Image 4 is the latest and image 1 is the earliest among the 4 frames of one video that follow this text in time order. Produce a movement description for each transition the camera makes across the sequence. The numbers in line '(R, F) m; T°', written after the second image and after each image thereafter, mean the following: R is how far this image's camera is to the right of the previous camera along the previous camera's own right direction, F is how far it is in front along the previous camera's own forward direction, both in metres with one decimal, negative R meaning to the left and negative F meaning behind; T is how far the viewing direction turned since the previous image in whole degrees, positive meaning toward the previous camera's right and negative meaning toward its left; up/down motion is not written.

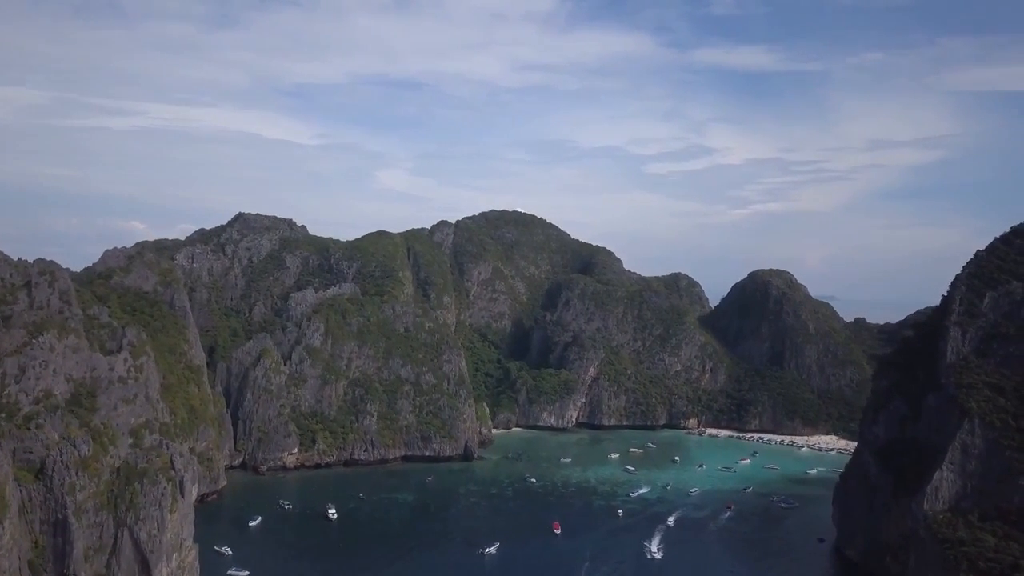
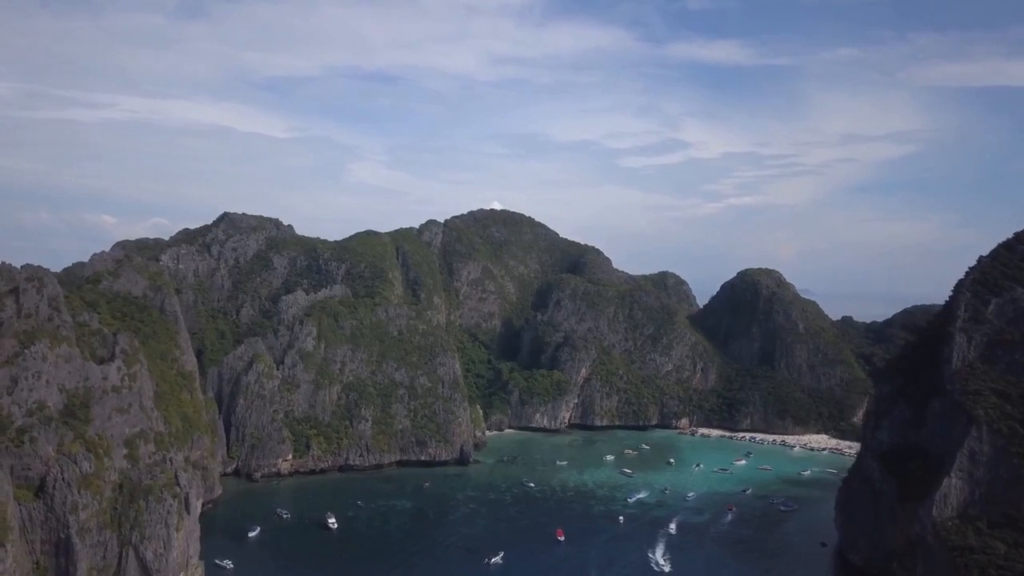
(-1.6, +0.6) m; +2°
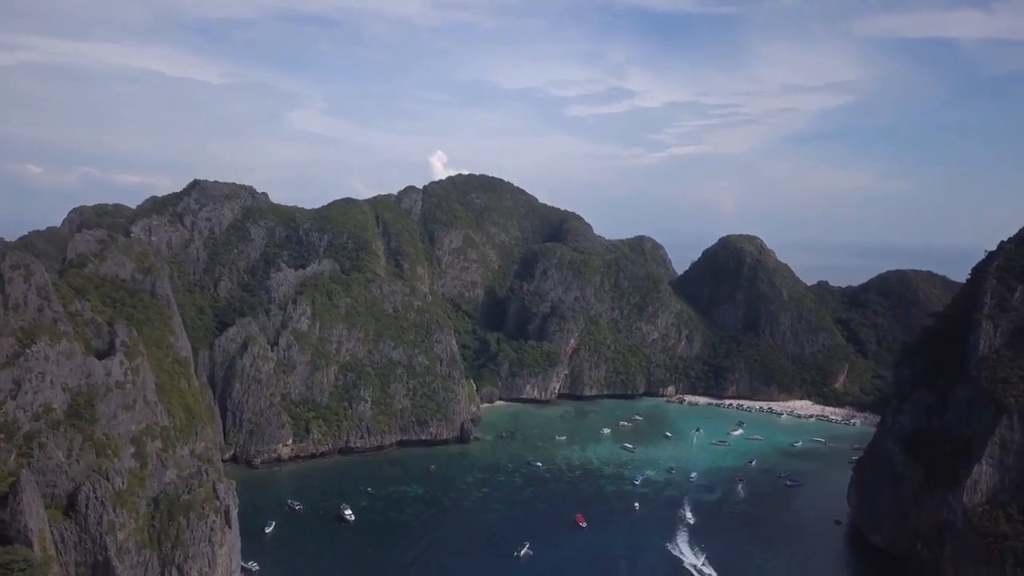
(-4.7, +1.6) m; +4°
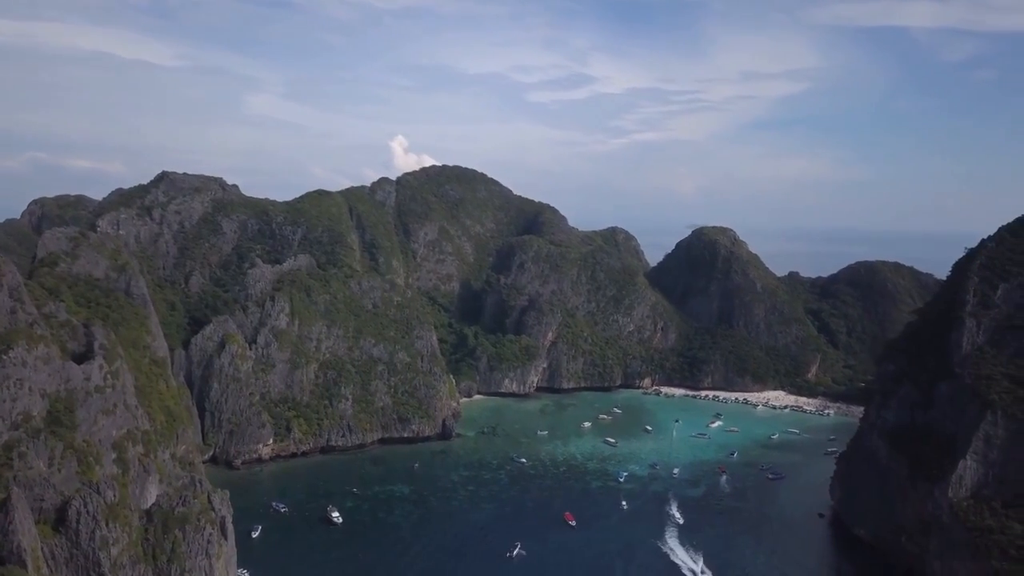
(-1.7, +0.4) m; +3°
